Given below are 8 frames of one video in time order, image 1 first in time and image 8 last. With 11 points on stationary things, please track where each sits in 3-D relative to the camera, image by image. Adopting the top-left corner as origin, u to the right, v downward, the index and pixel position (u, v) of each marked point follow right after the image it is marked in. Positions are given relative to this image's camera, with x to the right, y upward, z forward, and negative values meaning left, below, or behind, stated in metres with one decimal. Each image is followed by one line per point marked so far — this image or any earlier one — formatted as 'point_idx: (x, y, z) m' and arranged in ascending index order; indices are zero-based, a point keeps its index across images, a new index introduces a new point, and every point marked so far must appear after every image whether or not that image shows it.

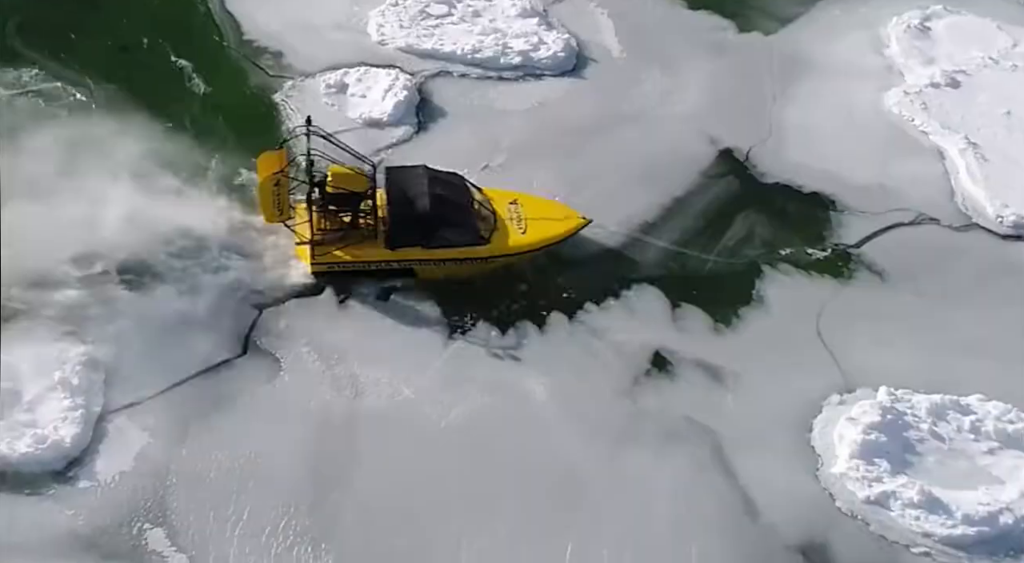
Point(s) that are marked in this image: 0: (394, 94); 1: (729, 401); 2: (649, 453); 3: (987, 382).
0: (-1.3, +2.1, +12.7) m
1: (+1.9, -1.0, +10.3) m
2: (+1.1, -1.5, +10.0) m
3: (+4.2, -0.9, +10.3) m
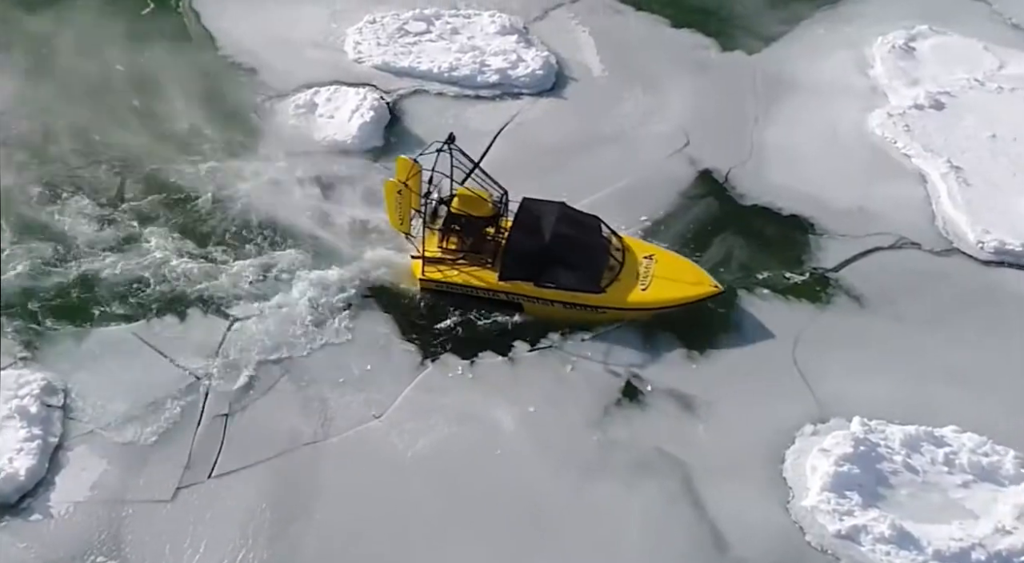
0: (-1.6, +1.8, +12.6) m
1: (+1.6, -1.3, +10.1) m
2: (+0.9, -1.7, +9.8) m
3: (+3.9, -1.1, +10.1) m
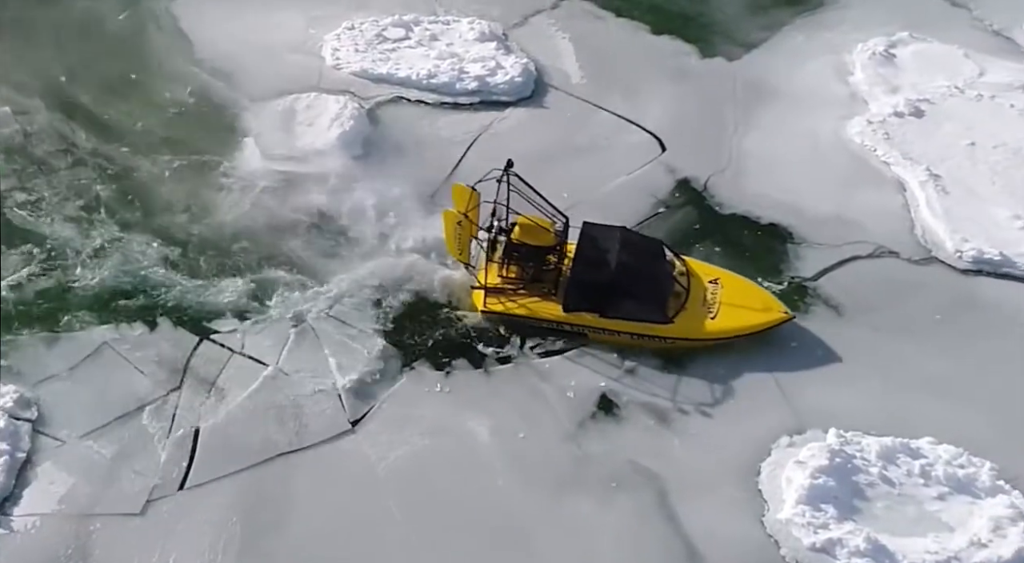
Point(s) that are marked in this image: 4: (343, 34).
0: (-1.8, +1.7, +12.5) m
1: (+1.4, -1.4, +10.0) m
2: (+0.6, -1.8, +9.7) m
3: (+3.7, -1.2, +10.0) m
4: (-1.9, +2.9, +13.6) m
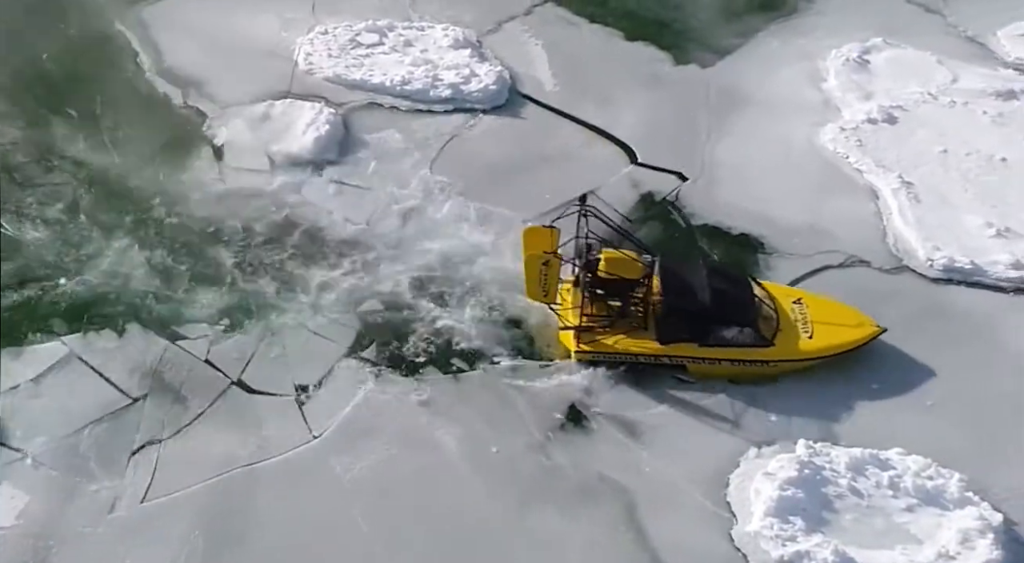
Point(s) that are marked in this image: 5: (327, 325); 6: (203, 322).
0: (-2.1, +1.6, +12.4) m
1: (+1.1, -1.5, +9.9) m
2: (+0.4, -1.9, +9.6) m
3: (+3.4, -1.3, +10.0) m
4: (-2.3, +2.8, +13.5) m
5: (-1.7, -0.4, +11.1) m
6: (-2.9, -0.4, +11.2) m
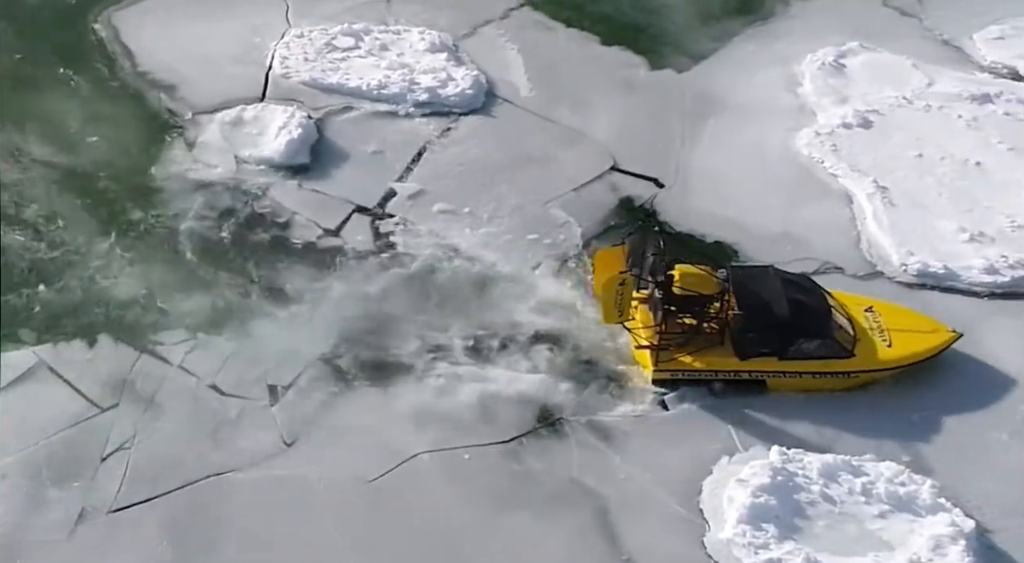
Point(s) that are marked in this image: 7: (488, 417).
0: (-2.3, +1.6, +12.4) m
1: (+0.9, -1.5, +9.9) m
2: (+0.1, -1.9, +9.6) m
3: (+3.2, -1.3, +10.0) m
4: (-2.5, +2.7, +13.5) m
5: (-2.0, -0.5, +11.0) m
6: (-3.2, -0.4, +11.1) m
7: (-0.2, -1.2, +10.2) m
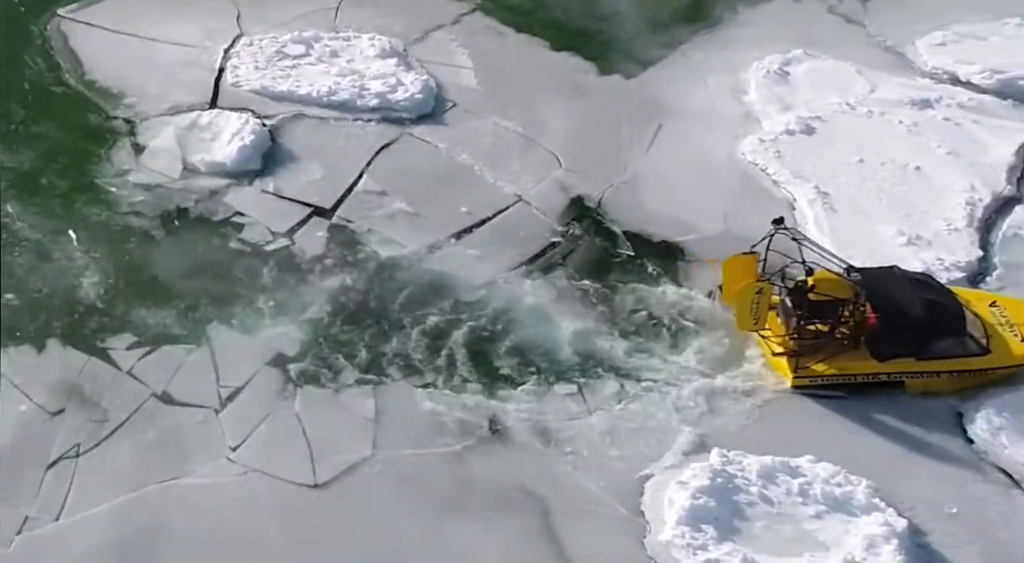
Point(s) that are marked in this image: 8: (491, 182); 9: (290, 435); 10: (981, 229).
0: (-2.9, +1.5, +12.4) m
1: (+0.4, -1.6, +10.0) m
2: (-0.3, -2.0, +9.7) m
3: (+2.7, -1.4, +10.1) m
4: (-3.1, +2.7, +13.5) m
5: (-2.5, -0.5, +11.1) m
6: (-3.7, -0.5, +11.2) m
7: (-0.7, -1.2, +10.3) m
8: (-0.2, +1.0, +12.3) m
9: (-1.9, -1.3, +10.2) m
10: (+4.5, +0.5, +11.3) m
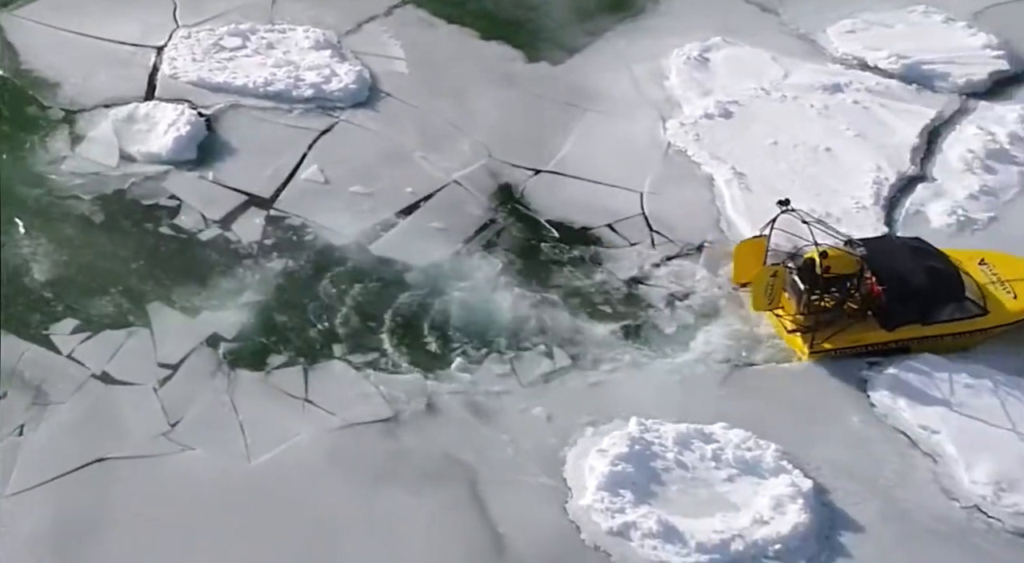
0: (-3.6, +1.7, +12.7) m
1: (-0.2, -1.4, +10.5) m
2: (-0.9, -1.8, +10.1) m
3: (+2.1, -1.2, +10.7) m
4: (-3.9, +2.8, +13.8) m
5: (-3.2, -0.4, +11.4) m
6: (-4.4, -0.4, +11.5) m
7: (-1.3, -1.1, +10.7) m
8: (-1.0, +1.2, +12.7) m
9: (-2.6, -1.2, +10.6) m
10: (+3.8, +0.8, +11.9) m
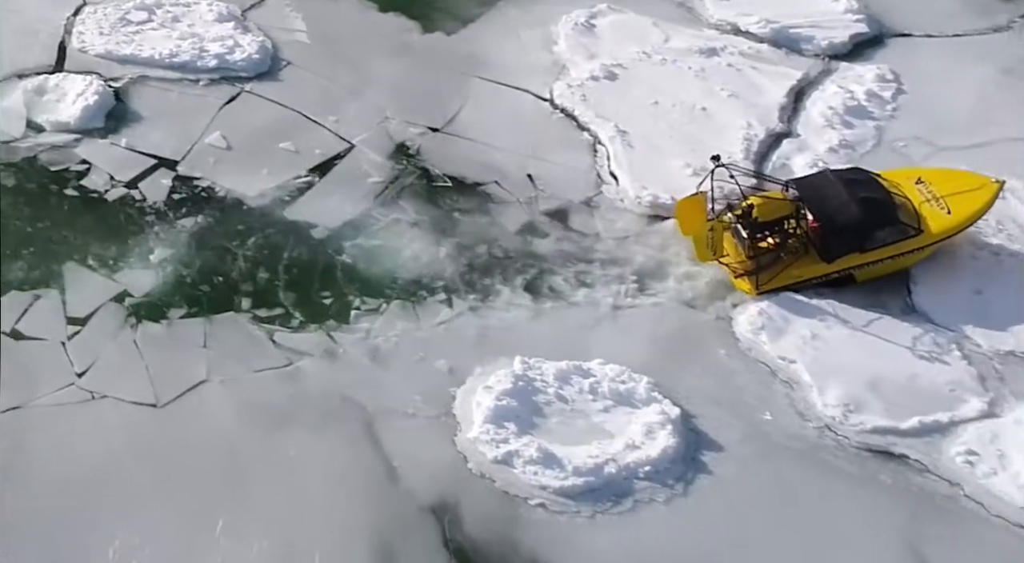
0: (-4.8, +2.1, +13.2) m
1: (-1.2, -0.9, +11.2) m
2: (-1.9, -1.4, +10.8) m
3: (+1.0, -0.7, +11.5) m
4: (-5.2, +3.2, +14.3) m
5: (-4.2, 0.0, +11.9) m
6: (-5.4, 0.0, +11.9) m
7: (-2.4, -0.6, +11.4) m
8: (-2.2, +1.7, +13.3) m
9: (-3.6, -0.8, +11.2) m
10: (+2.6, +1.3, +12.8) m
